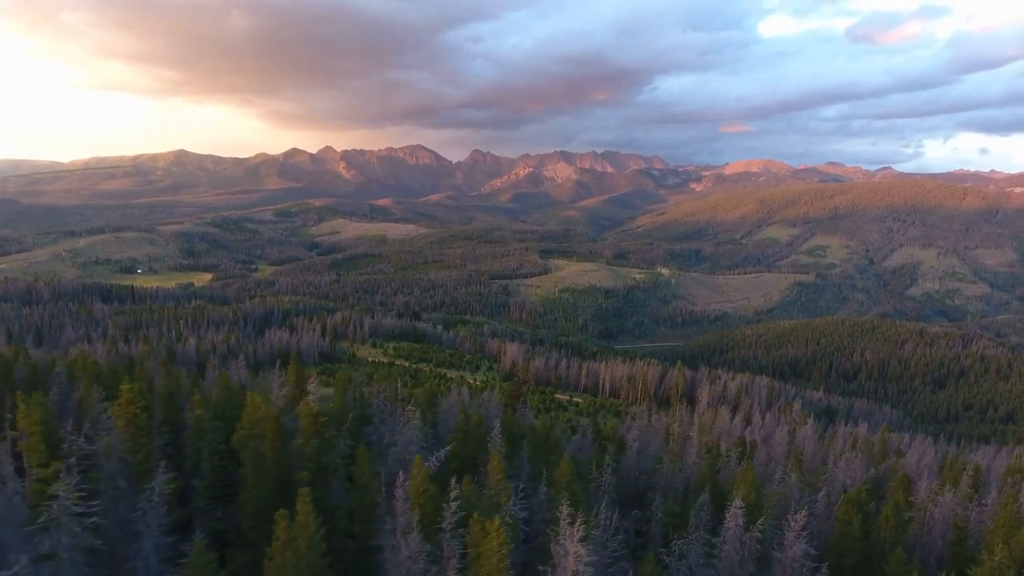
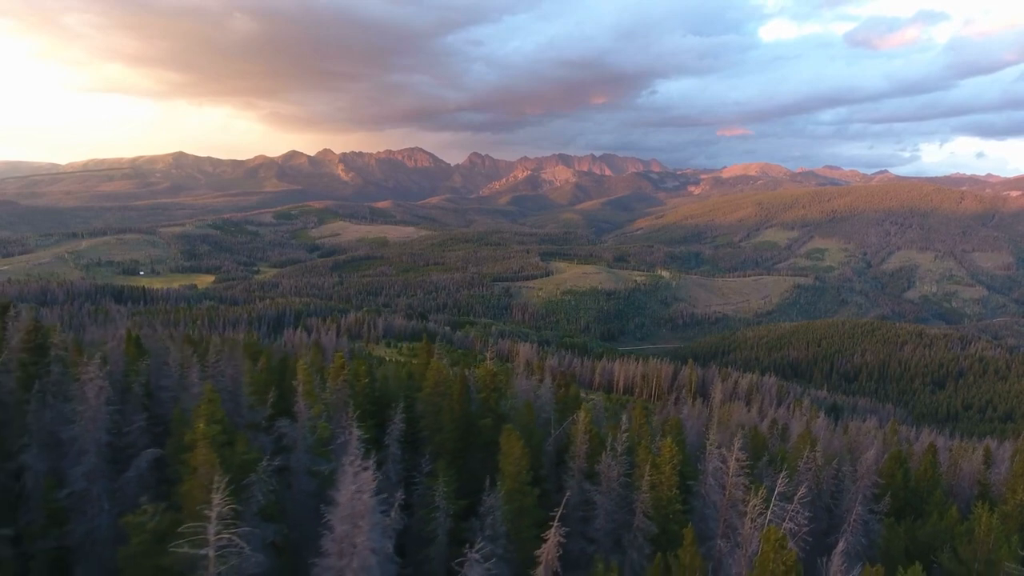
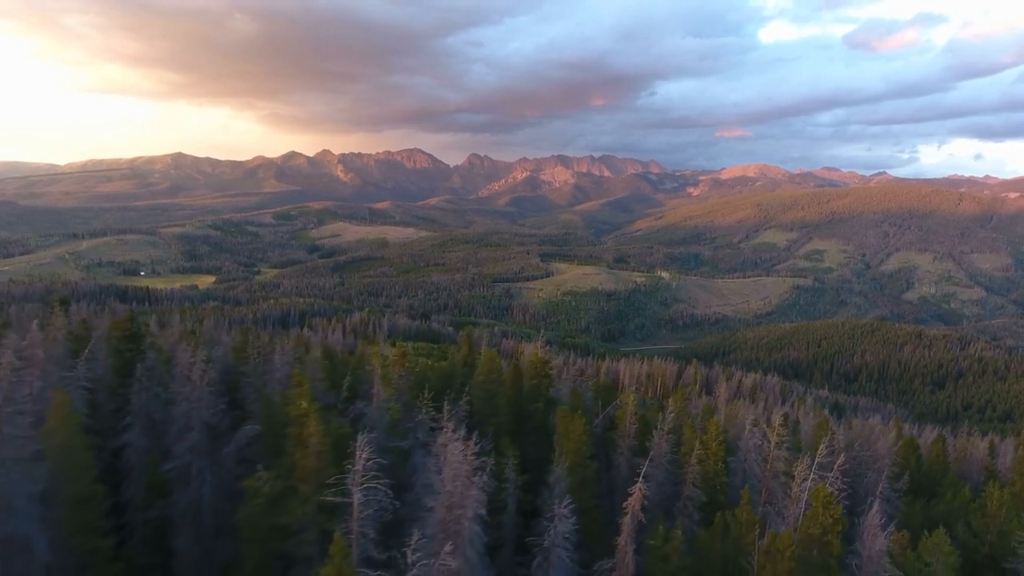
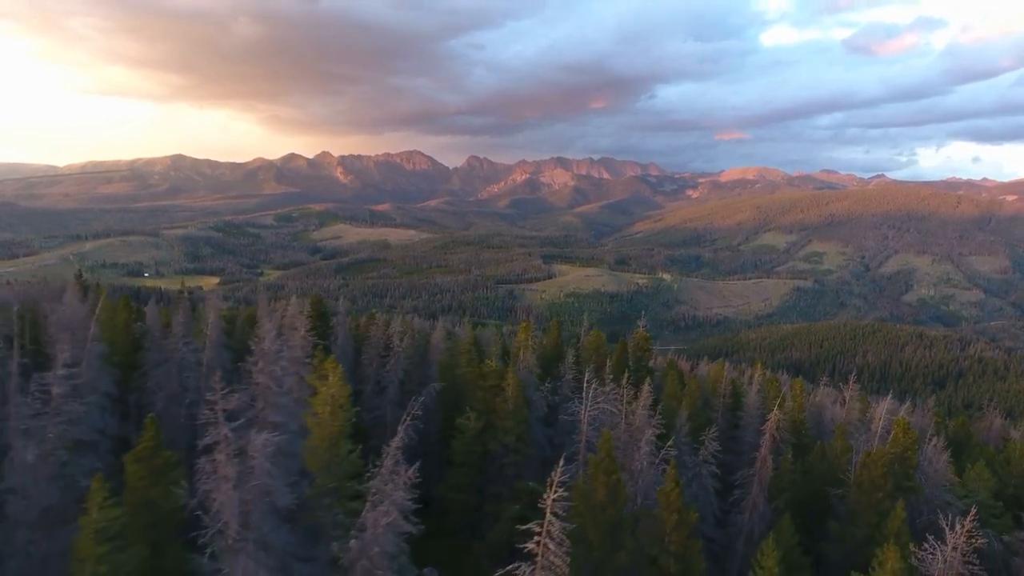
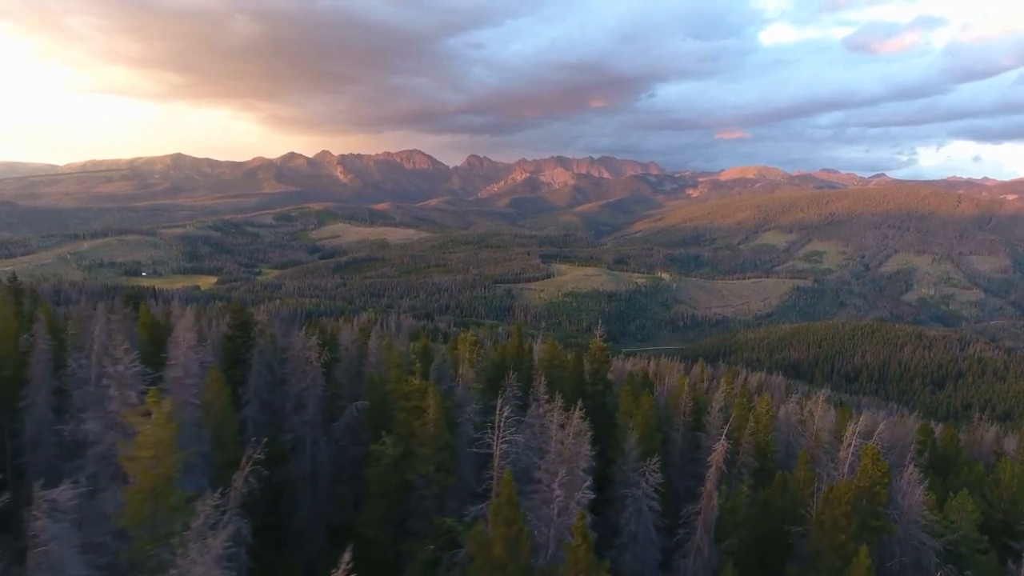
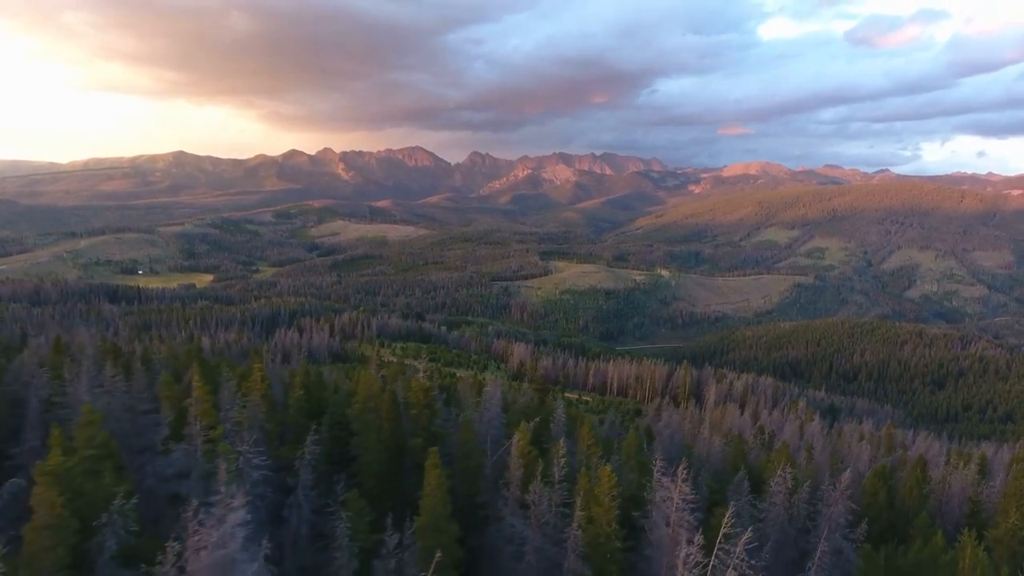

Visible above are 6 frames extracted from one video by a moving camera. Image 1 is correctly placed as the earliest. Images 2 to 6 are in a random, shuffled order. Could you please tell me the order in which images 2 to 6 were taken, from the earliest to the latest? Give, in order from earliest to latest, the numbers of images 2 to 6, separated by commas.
6, 2, 3, 5, 4
